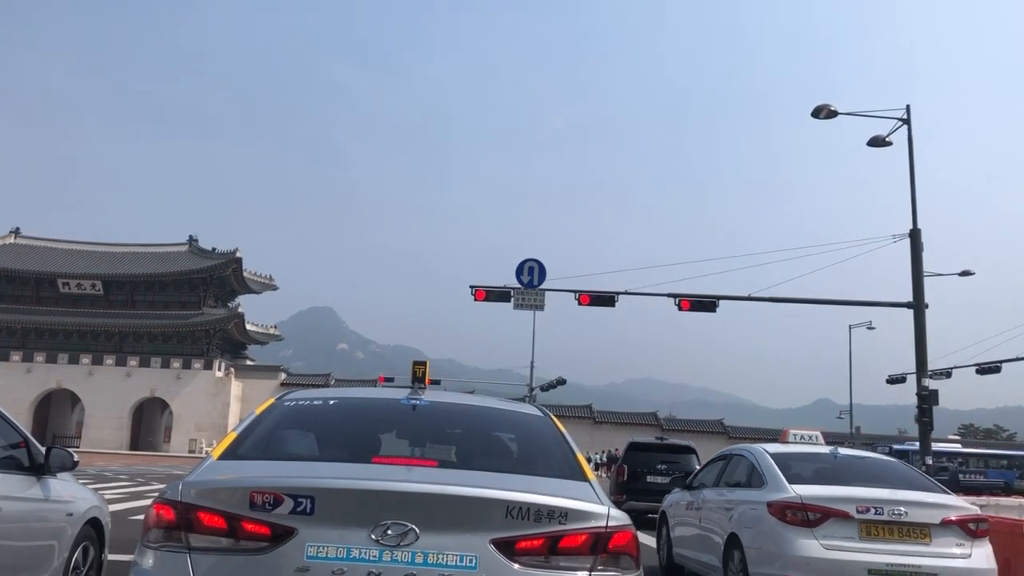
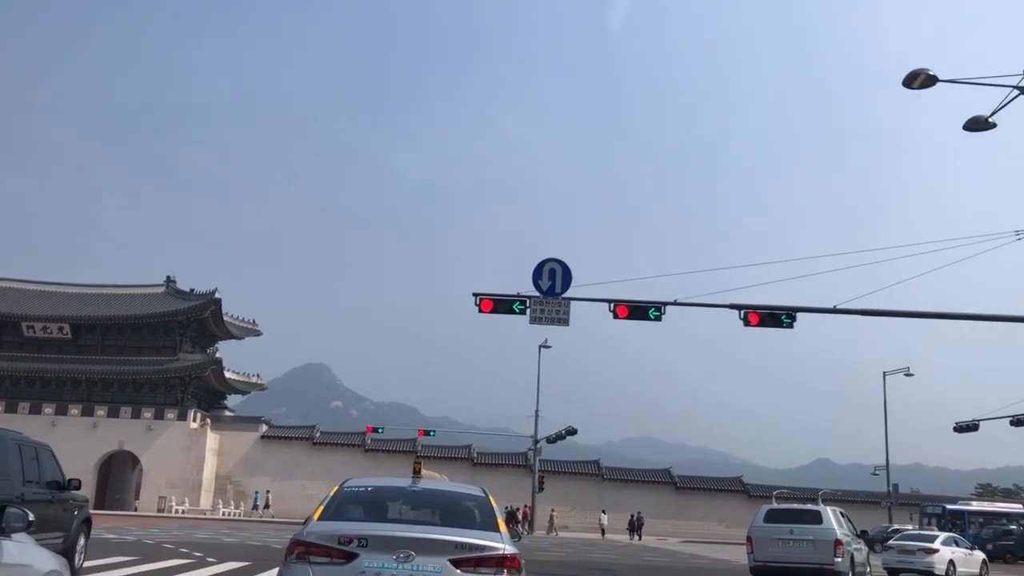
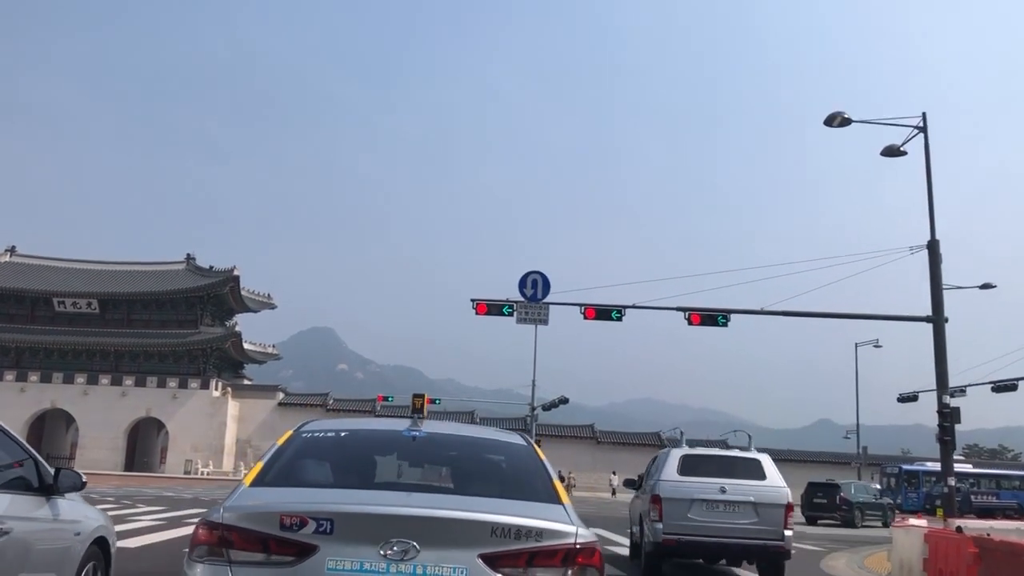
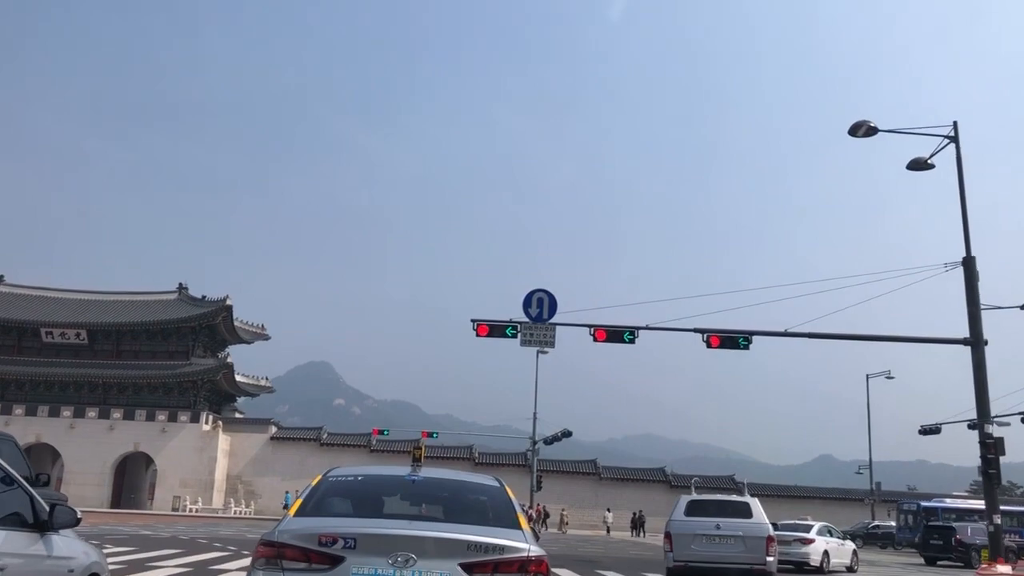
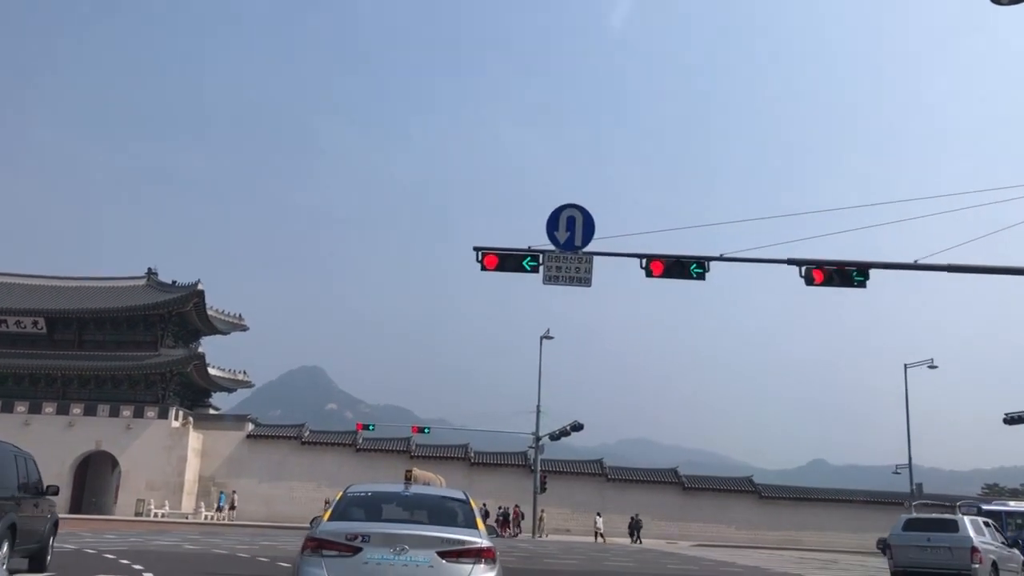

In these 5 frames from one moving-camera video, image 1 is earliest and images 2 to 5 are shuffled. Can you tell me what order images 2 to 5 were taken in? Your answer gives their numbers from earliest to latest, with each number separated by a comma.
3, 4, 2, 5
